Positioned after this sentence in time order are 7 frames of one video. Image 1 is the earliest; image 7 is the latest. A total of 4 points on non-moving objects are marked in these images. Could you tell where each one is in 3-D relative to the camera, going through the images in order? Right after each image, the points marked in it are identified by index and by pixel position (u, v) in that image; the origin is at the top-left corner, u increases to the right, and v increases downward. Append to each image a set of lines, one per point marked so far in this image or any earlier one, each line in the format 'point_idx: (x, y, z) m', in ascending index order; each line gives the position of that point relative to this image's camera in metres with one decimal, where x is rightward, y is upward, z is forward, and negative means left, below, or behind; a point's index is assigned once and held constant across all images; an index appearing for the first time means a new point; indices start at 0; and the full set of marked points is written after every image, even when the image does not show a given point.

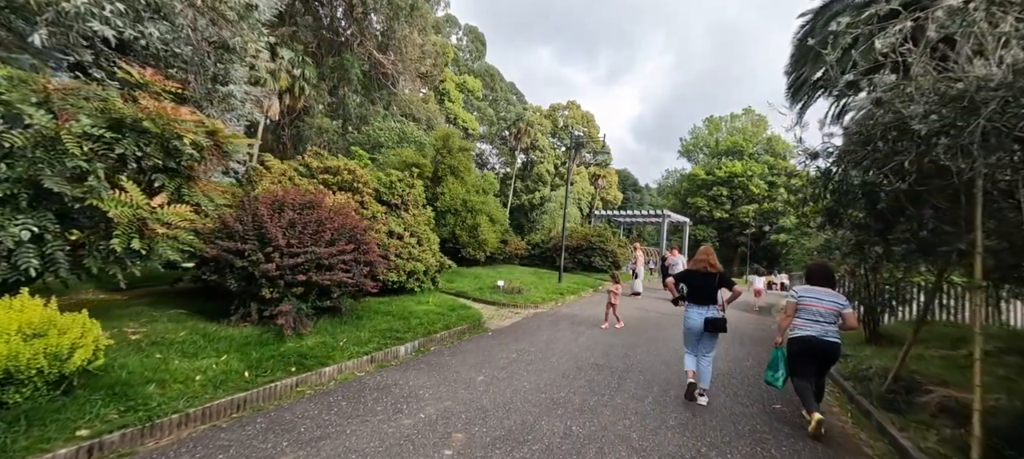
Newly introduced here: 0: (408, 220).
0: (-2.0, +0.2, +8.8) m
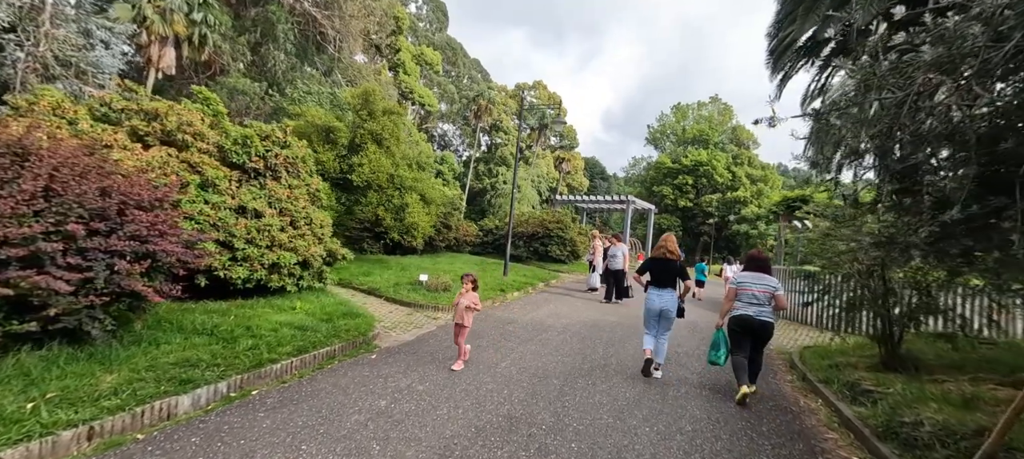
0: (-3.3, +0.5, +6.3) m
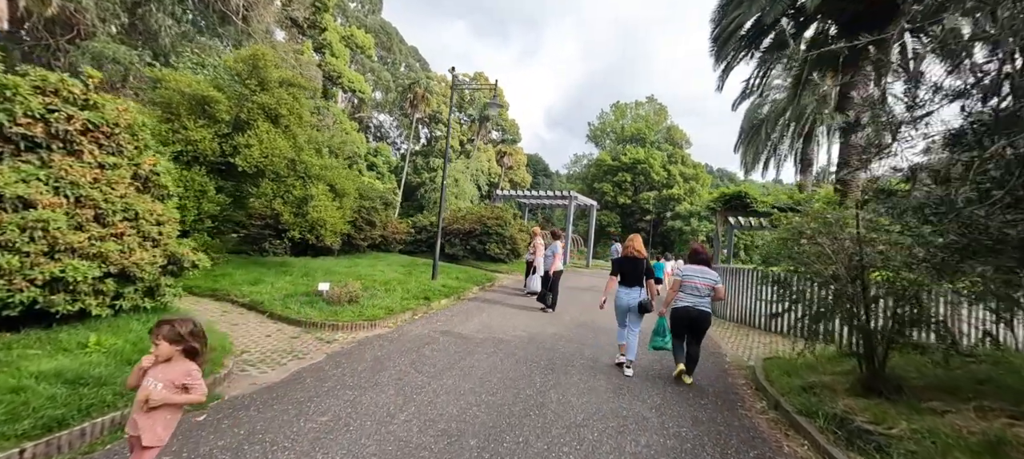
0: (-4.3, +0.5, +4.4) m
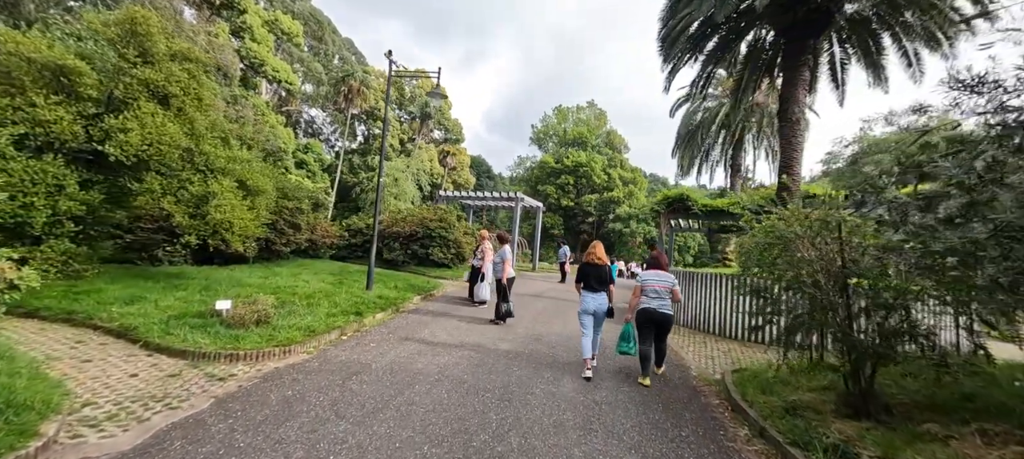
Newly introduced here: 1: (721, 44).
0: (-4.6, +0.5, +2.8) m
1: (+6.5, +5.8, +14.0) m
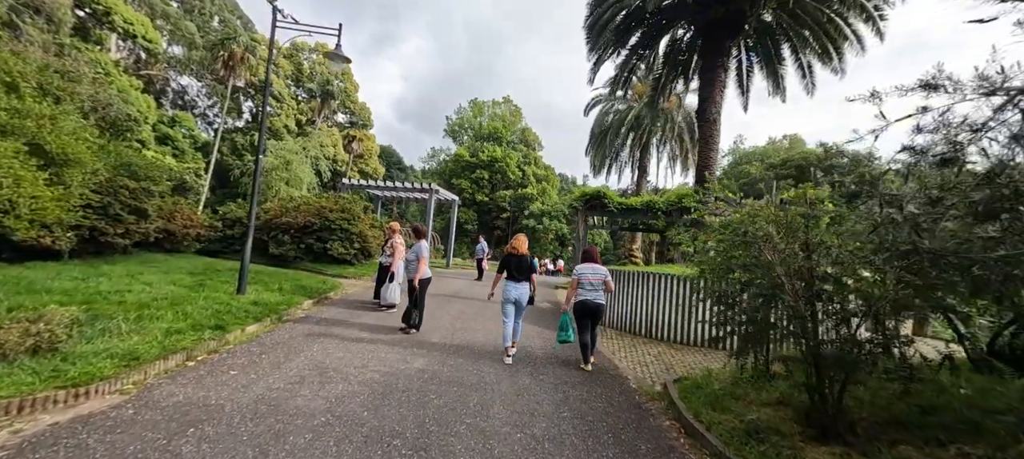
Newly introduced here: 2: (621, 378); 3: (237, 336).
0: (-4.7, +0.7, +0.6) m
1: (+4.1, +5.8, +13.8) m
2: (+1.5, -2.2, +6.4) m
3: (-3.6, -1.4, +5.9) m
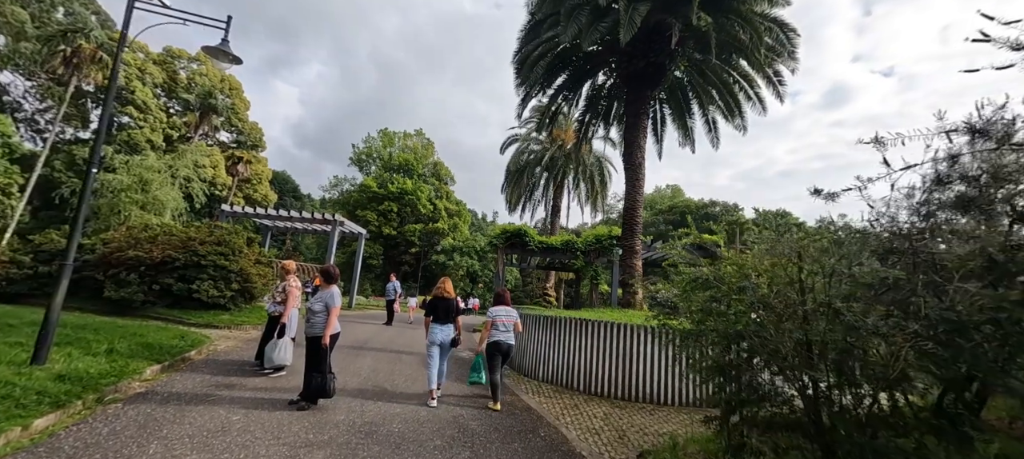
0: (-4.2, +0.7, -1.4) m
1: (+1.7, +4.6, +13.7) m
2: (+0.7, -2.7, +5.3) m
3: (-4.2, -1.8, +3.8) m
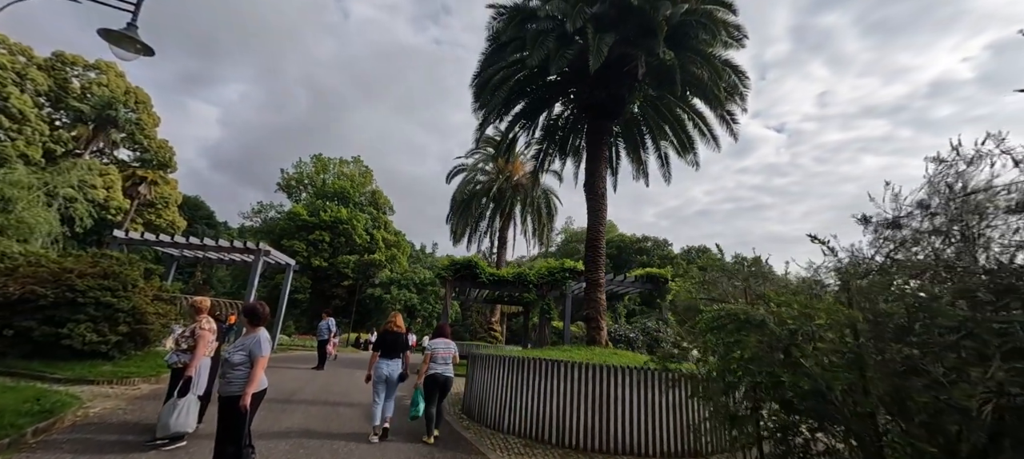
0: (-3.3, +1.0, -2.8) m
1: (+0.3, +3.7, +13.3) m
2: (+0.5, -3.0, +4.3) m
3: (-4.1, -1.8, +2.2) m
